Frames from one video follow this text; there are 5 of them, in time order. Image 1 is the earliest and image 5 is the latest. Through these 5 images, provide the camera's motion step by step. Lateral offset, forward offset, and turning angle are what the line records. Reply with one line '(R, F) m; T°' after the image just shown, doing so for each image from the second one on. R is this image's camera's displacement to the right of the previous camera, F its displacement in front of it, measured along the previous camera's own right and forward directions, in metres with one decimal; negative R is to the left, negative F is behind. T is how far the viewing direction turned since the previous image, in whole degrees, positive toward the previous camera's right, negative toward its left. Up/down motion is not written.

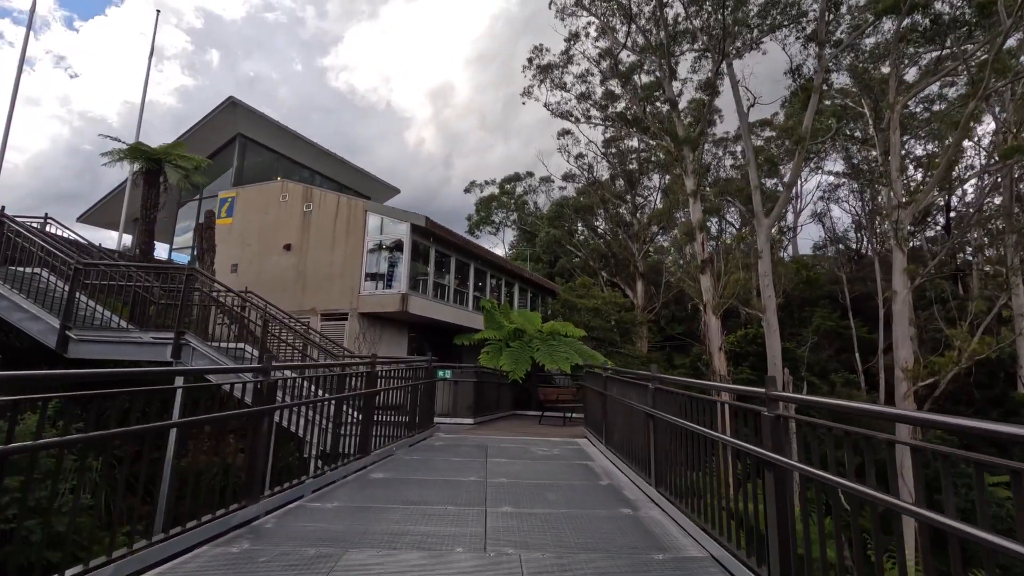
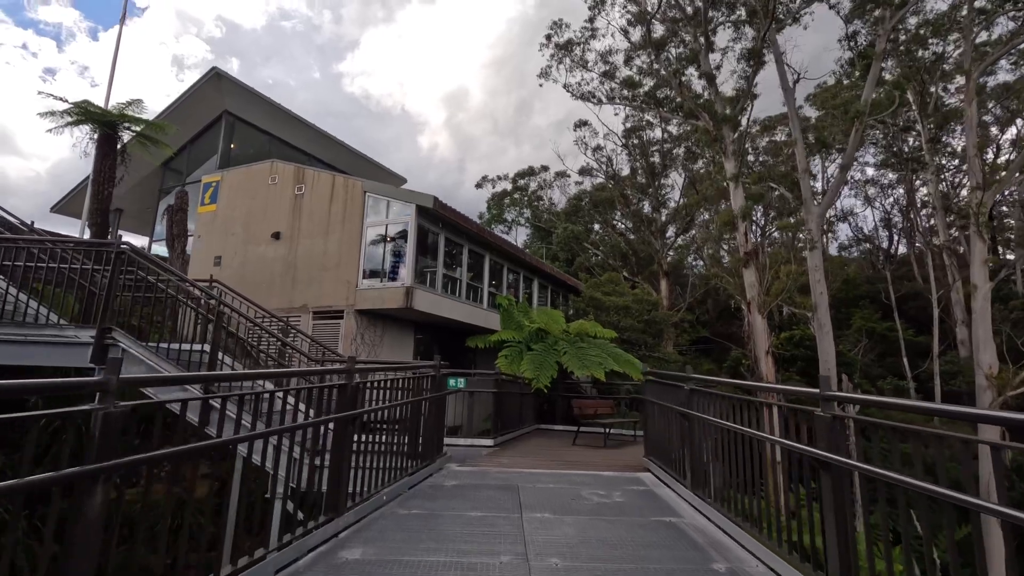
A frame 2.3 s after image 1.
(-0.3, +1.9) m; -1°
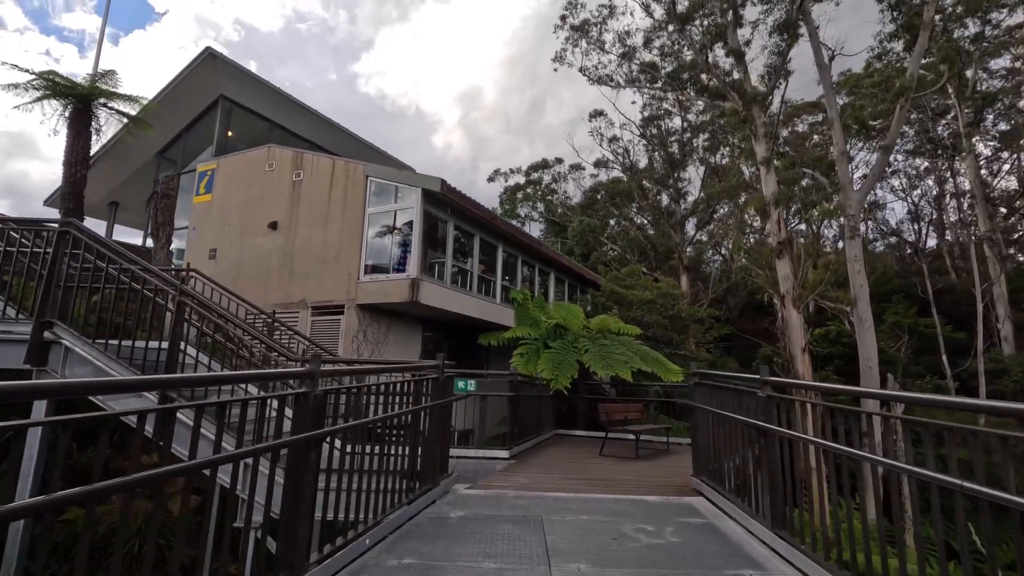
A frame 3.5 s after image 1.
(-0.1, +1.0) m; -1°
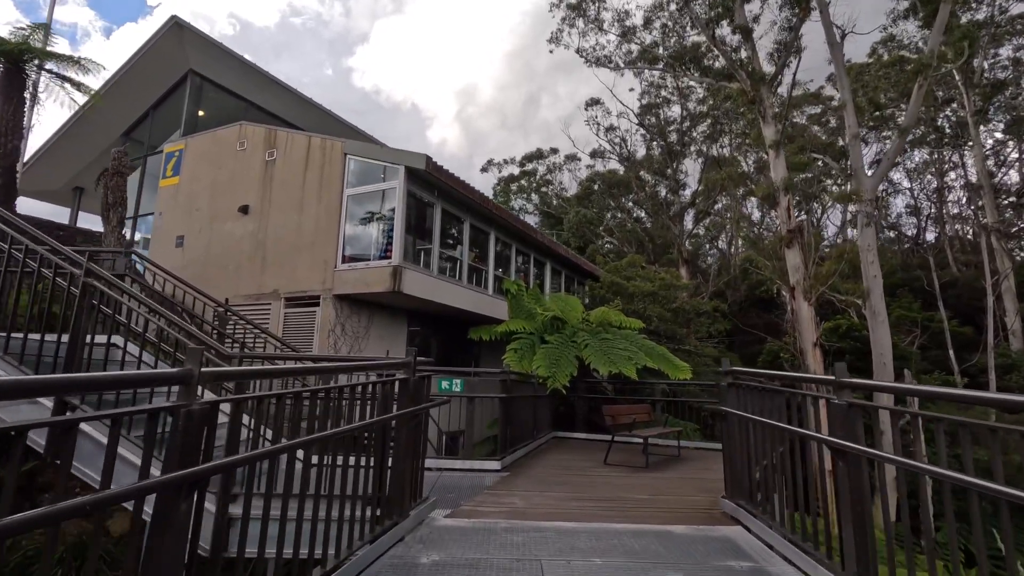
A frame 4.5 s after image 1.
(0.0, +0.9) m; +1°
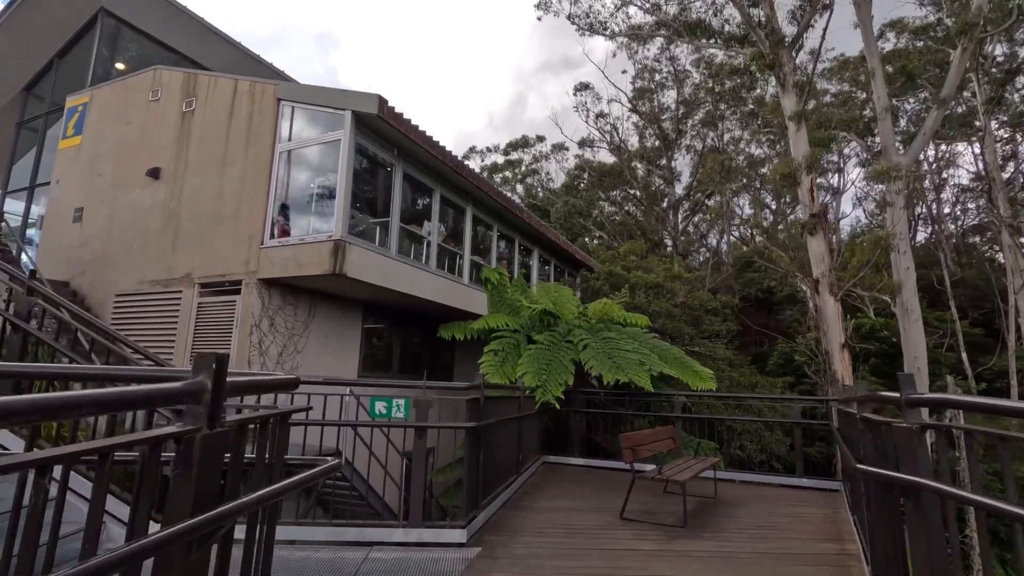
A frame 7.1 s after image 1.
(+0.1, +2.0) m; +2°
